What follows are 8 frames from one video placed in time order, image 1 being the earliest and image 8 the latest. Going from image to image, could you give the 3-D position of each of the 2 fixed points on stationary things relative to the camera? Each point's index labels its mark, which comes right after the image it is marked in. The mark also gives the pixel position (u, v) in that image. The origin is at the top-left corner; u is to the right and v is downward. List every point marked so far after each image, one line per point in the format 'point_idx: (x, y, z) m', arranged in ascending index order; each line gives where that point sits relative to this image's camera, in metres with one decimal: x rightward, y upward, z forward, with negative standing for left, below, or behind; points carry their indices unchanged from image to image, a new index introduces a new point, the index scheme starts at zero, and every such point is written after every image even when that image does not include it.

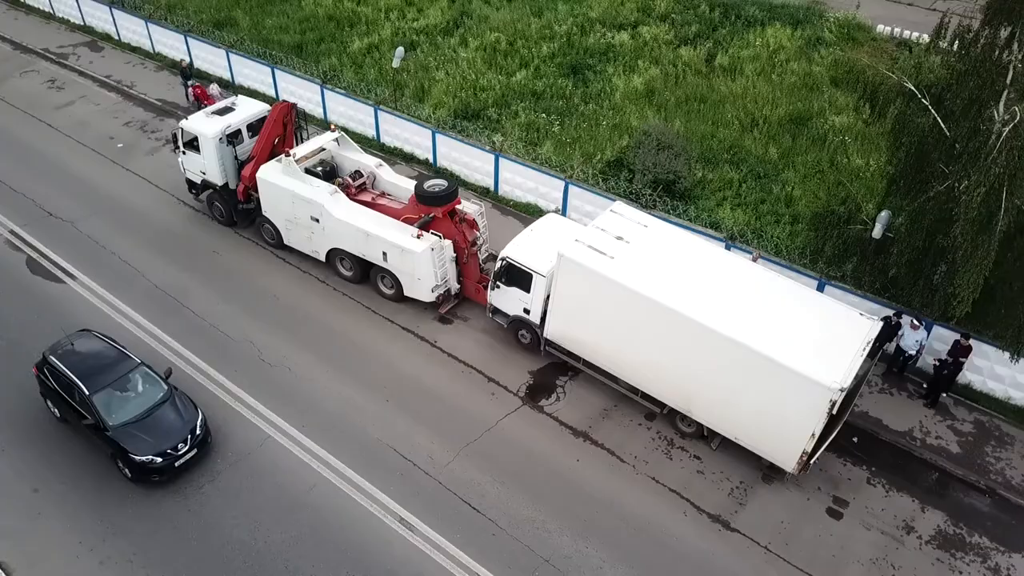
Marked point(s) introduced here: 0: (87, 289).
0: (-7.5, 0.0, +14.5) m
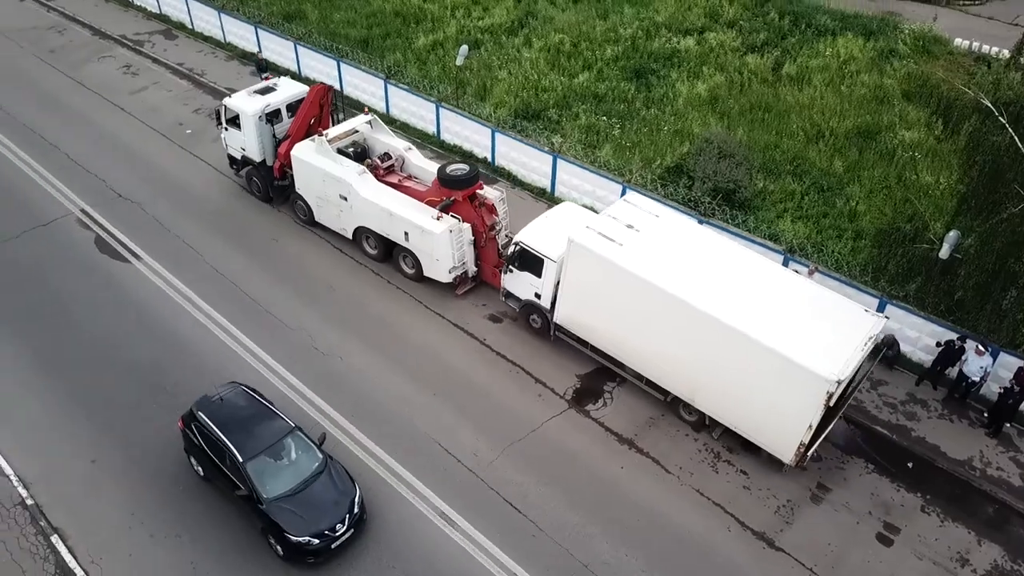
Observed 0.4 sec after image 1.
0: (-6.6, +0.3, +14.9) m
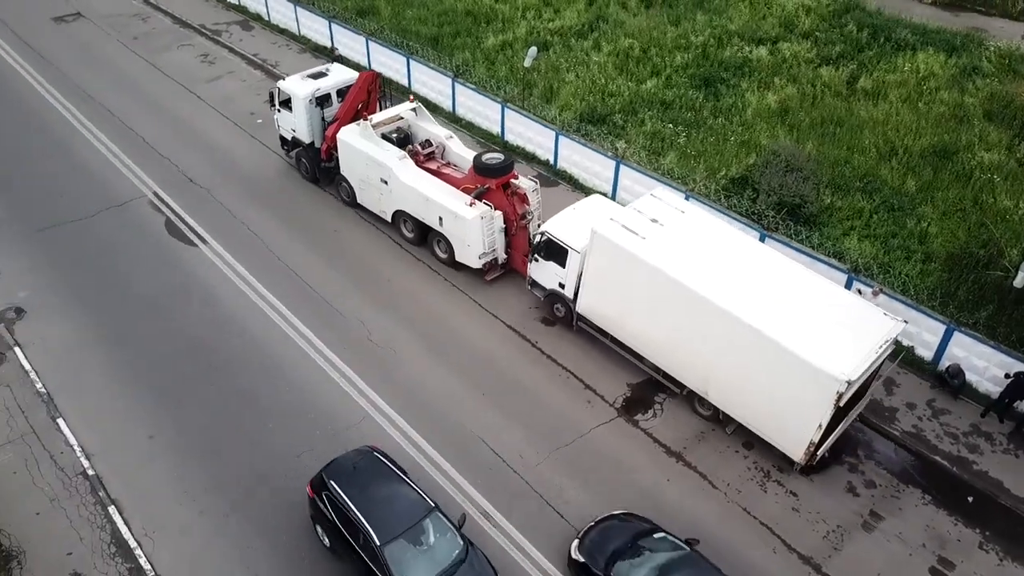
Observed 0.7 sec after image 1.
0: (-5.5, +0.6, +15.3) m
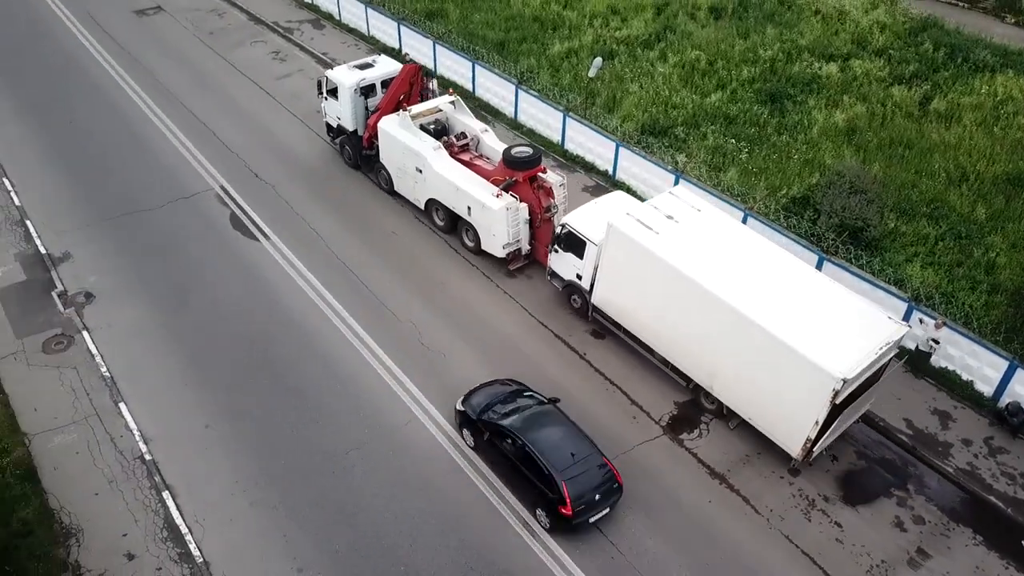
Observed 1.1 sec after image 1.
0: (-4.5, +0.7, +15.7) m
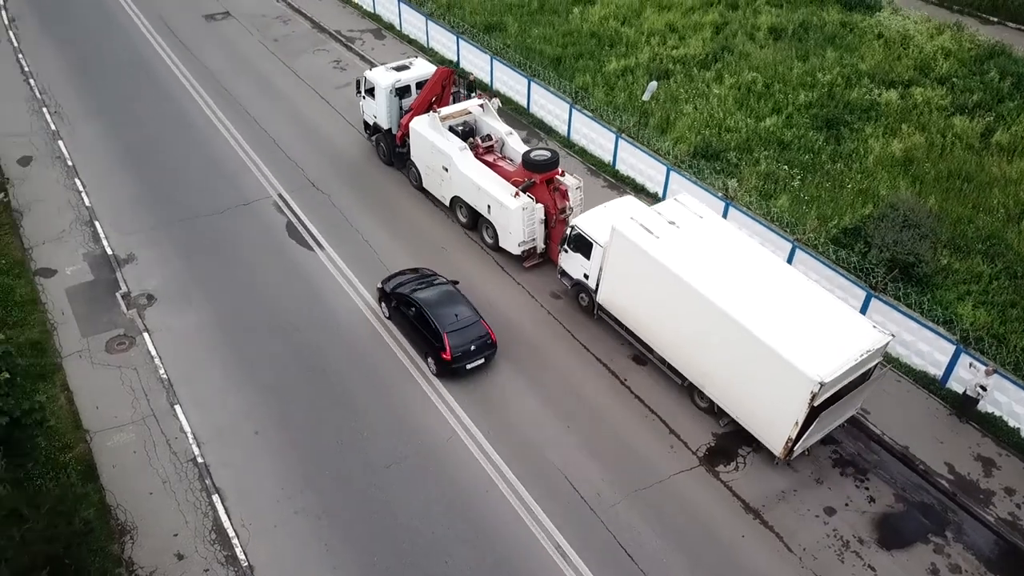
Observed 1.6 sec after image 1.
0: (-3.6, +0.6, +16.2) m
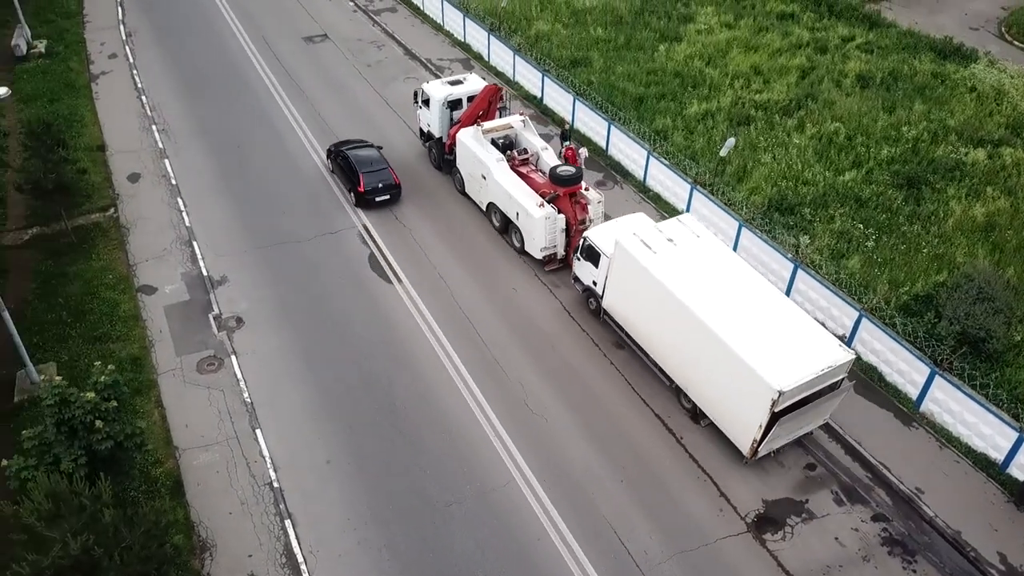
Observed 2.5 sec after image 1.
0: (-2.2, -0.1, +17.0) m
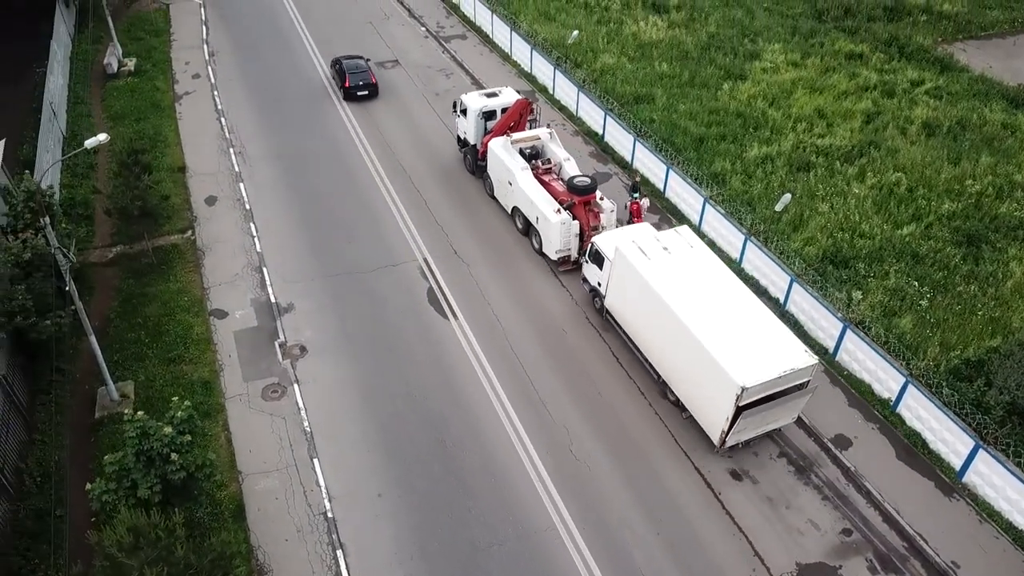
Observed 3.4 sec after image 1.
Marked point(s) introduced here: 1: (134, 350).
0: (-1.1, -0.9, +17.7) m
1: (-7.6, -1.3, +16.6) m
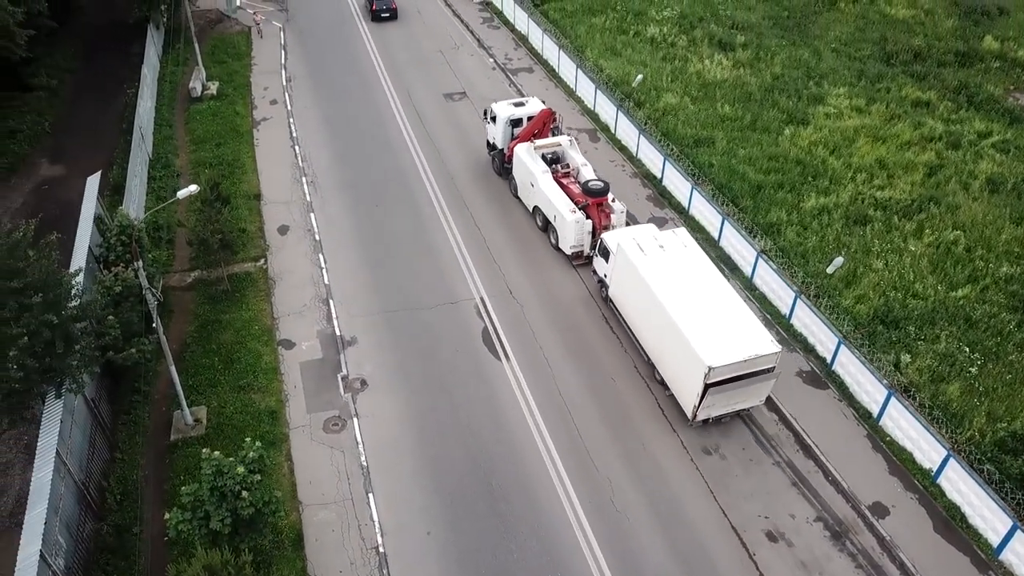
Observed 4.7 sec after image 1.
0: (0.0, -1.9, +18.5) m
1: (-6.6, -1.9, +17.8) m
